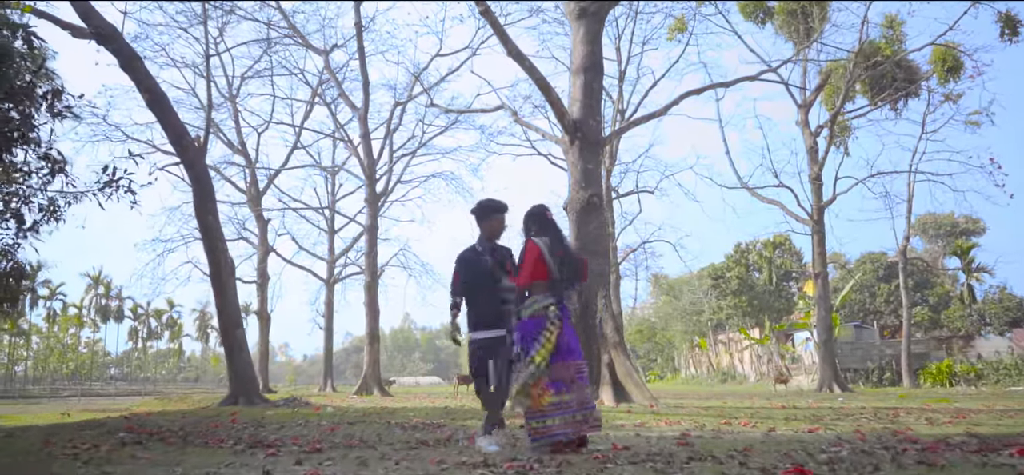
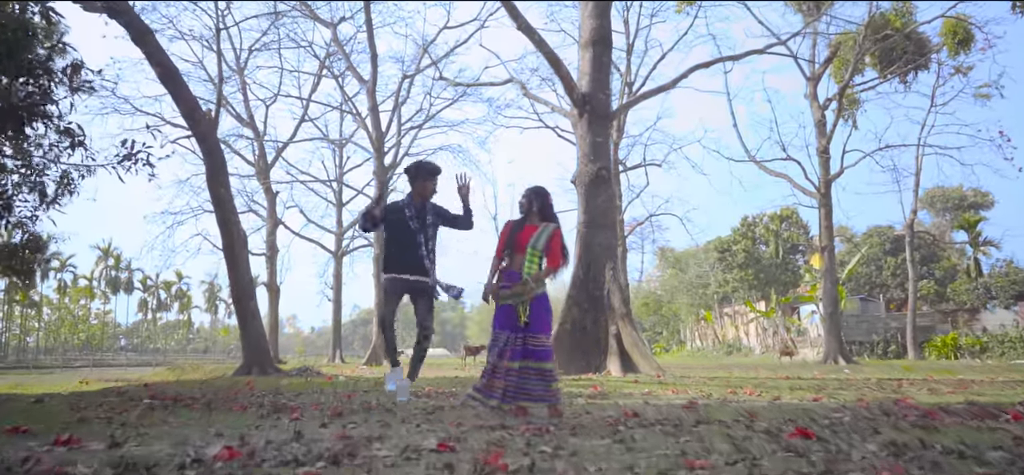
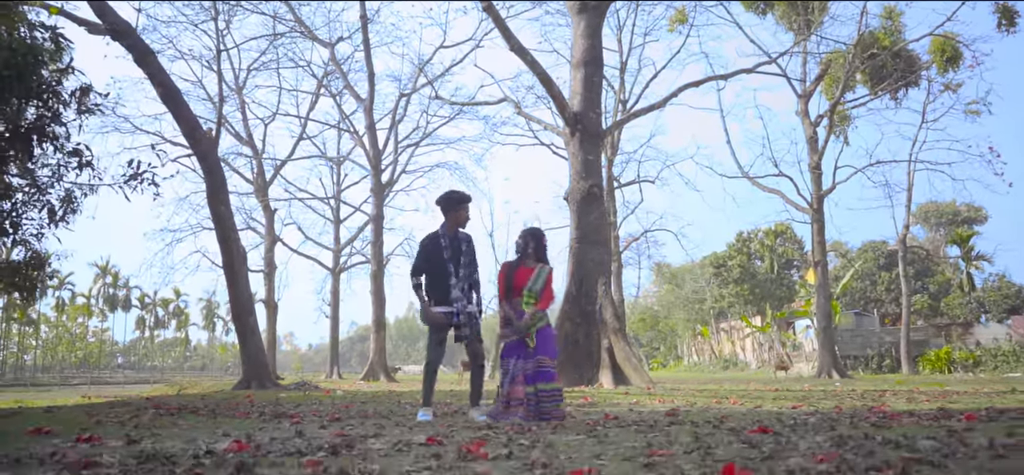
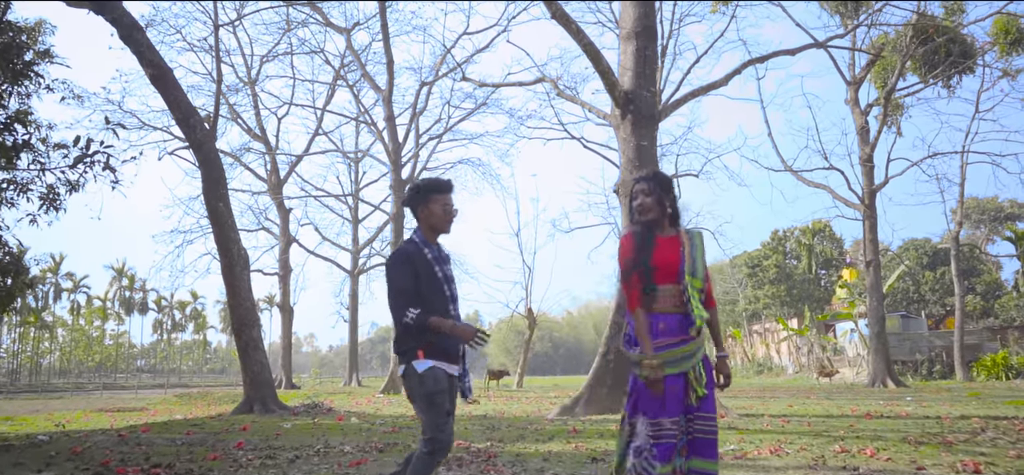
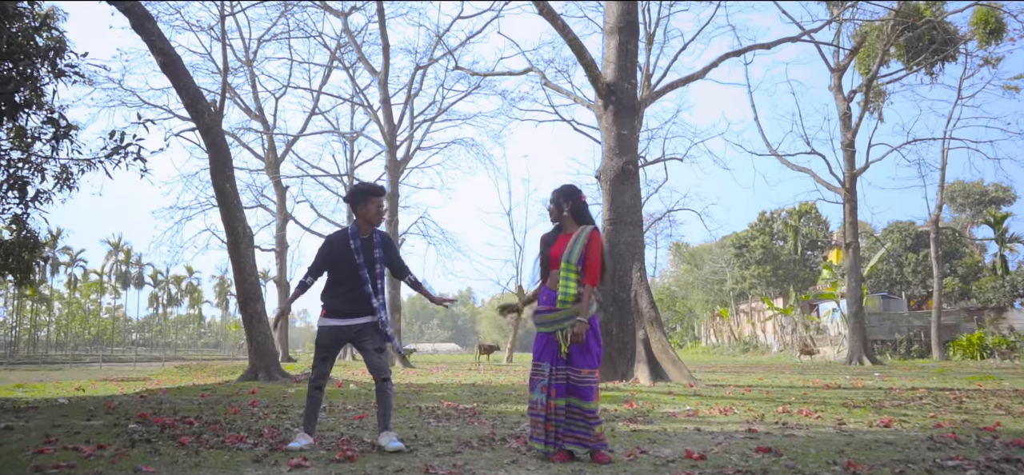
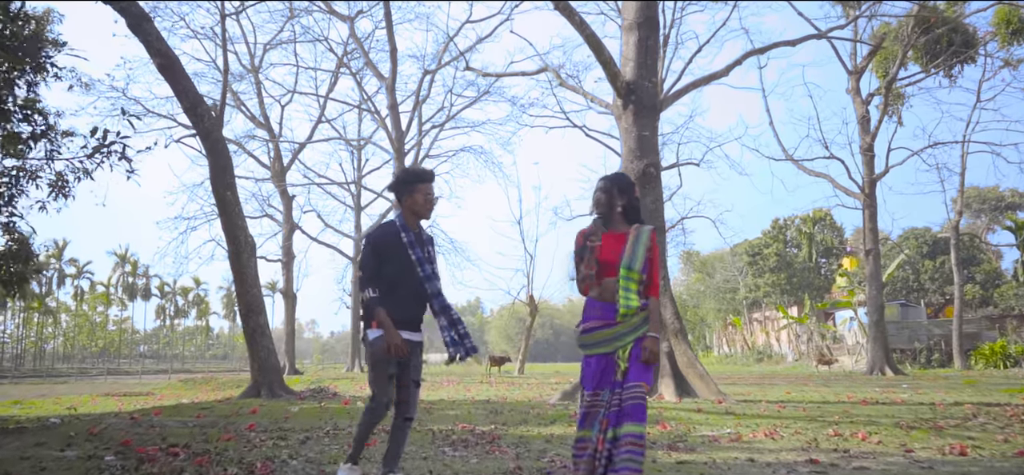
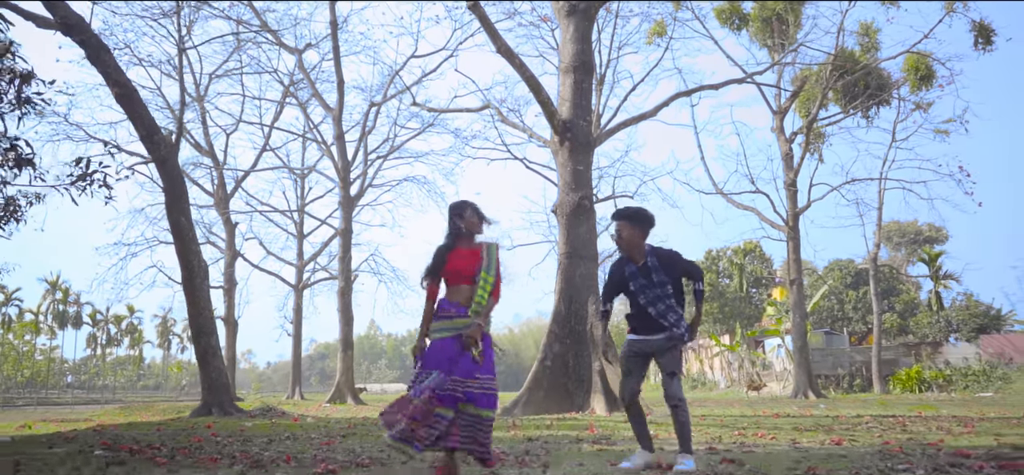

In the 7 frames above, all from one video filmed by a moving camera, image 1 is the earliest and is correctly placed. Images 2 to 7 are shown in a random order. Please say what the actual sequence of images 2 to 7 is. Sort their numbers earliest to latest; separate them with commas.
3, 2, 5, 6, 4, 7
